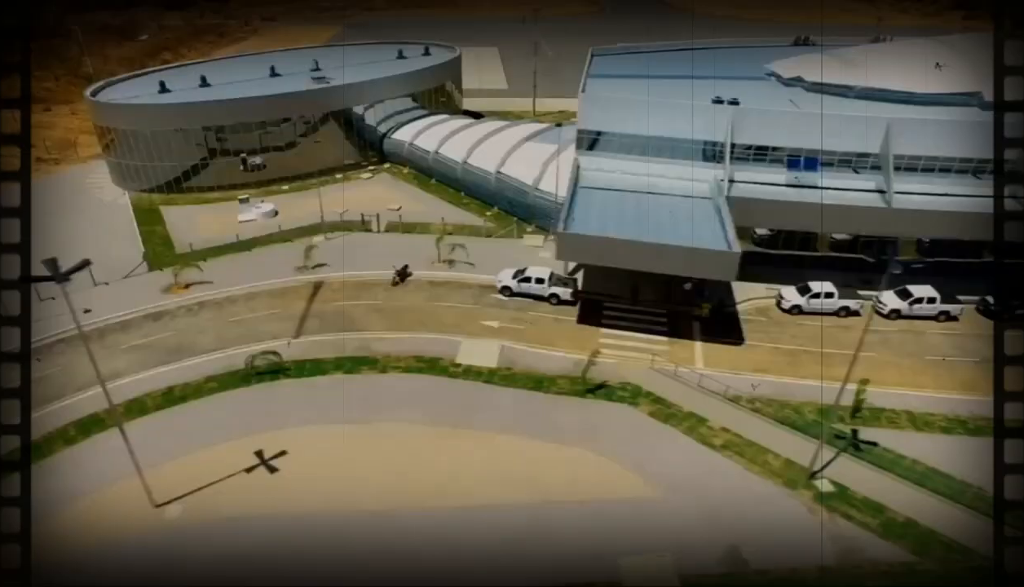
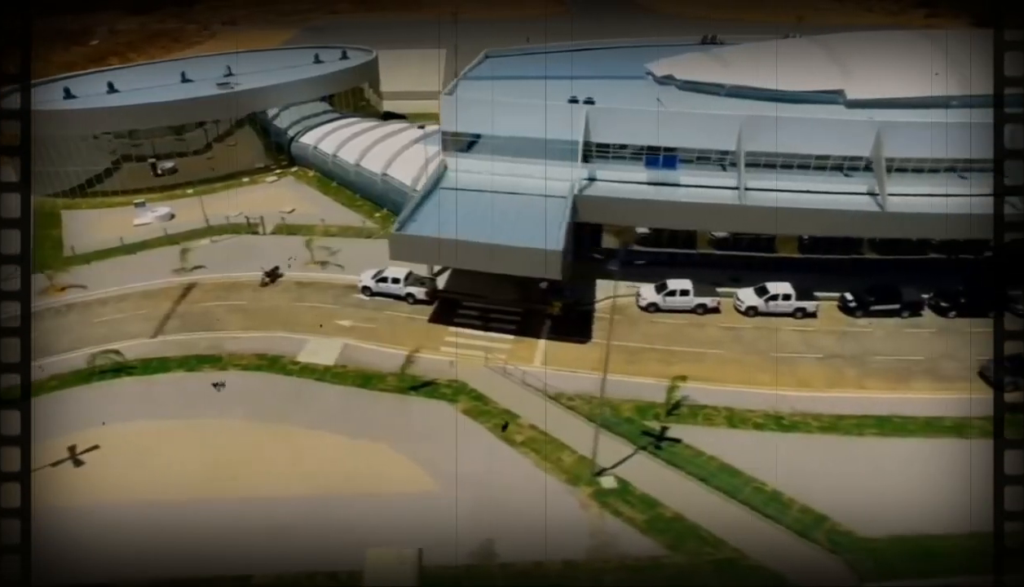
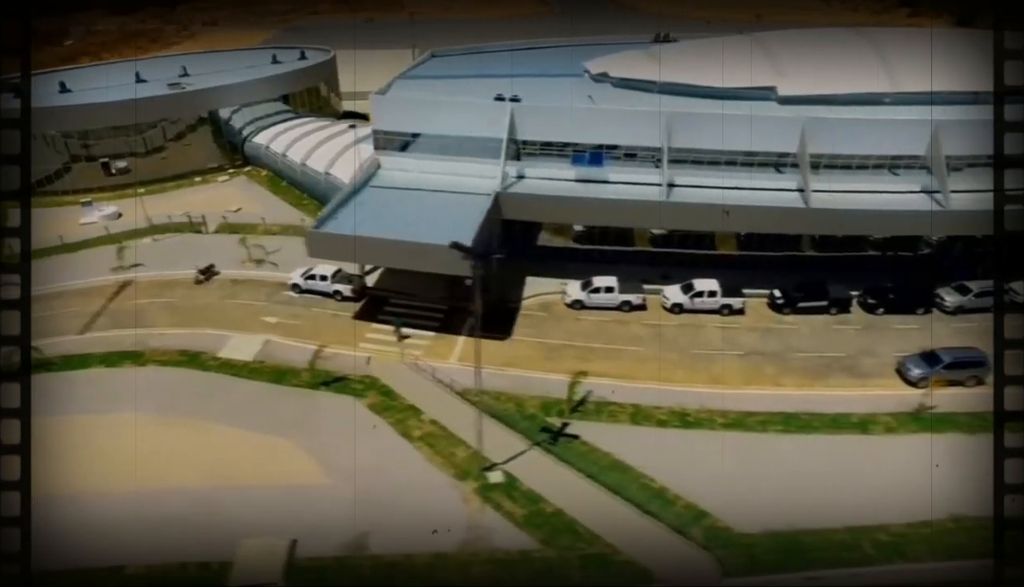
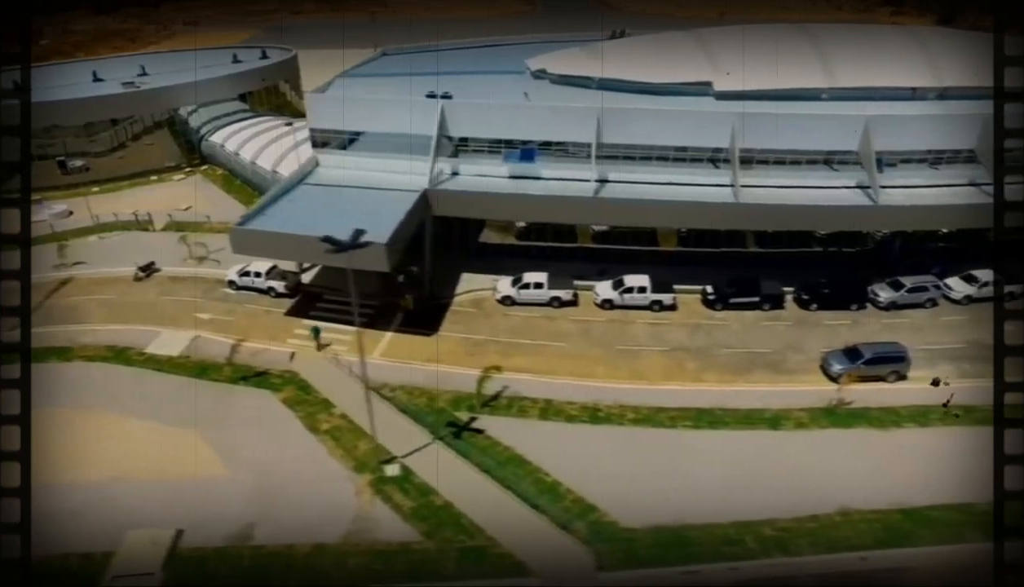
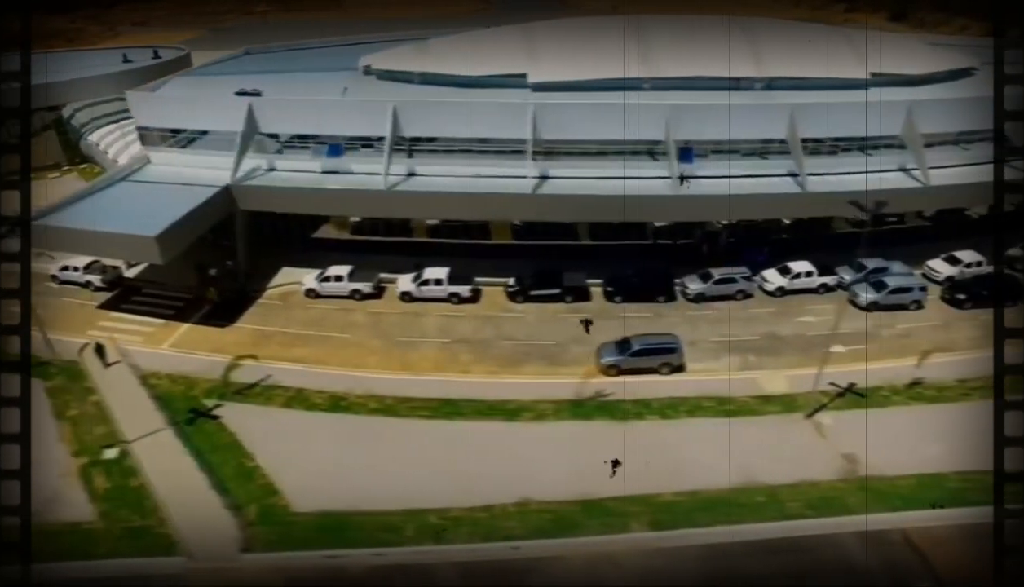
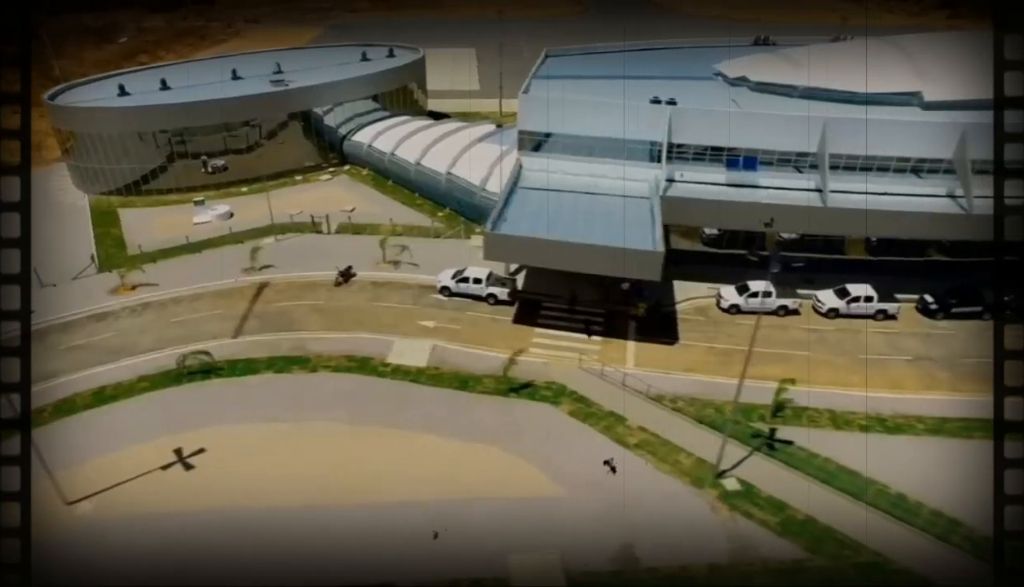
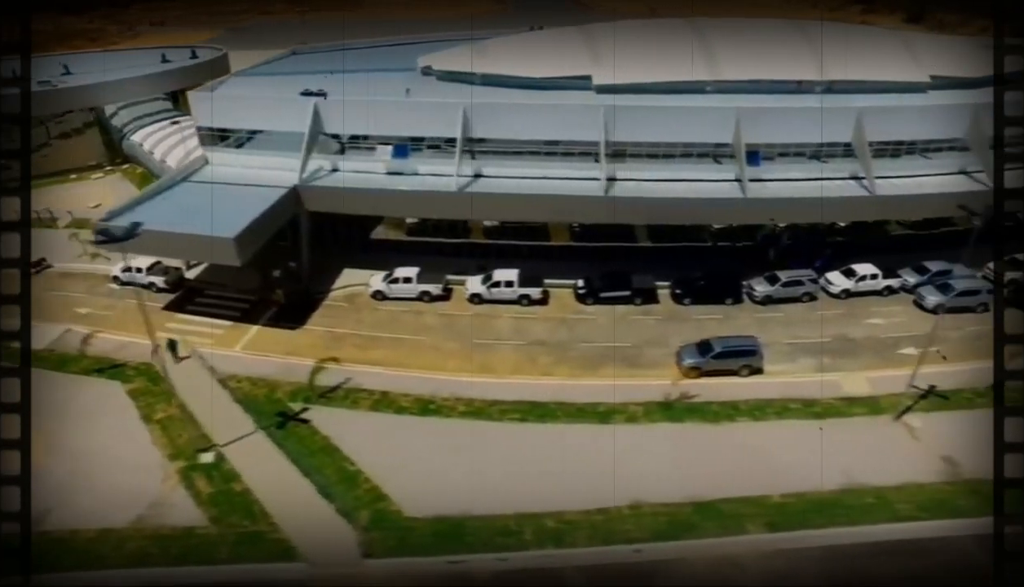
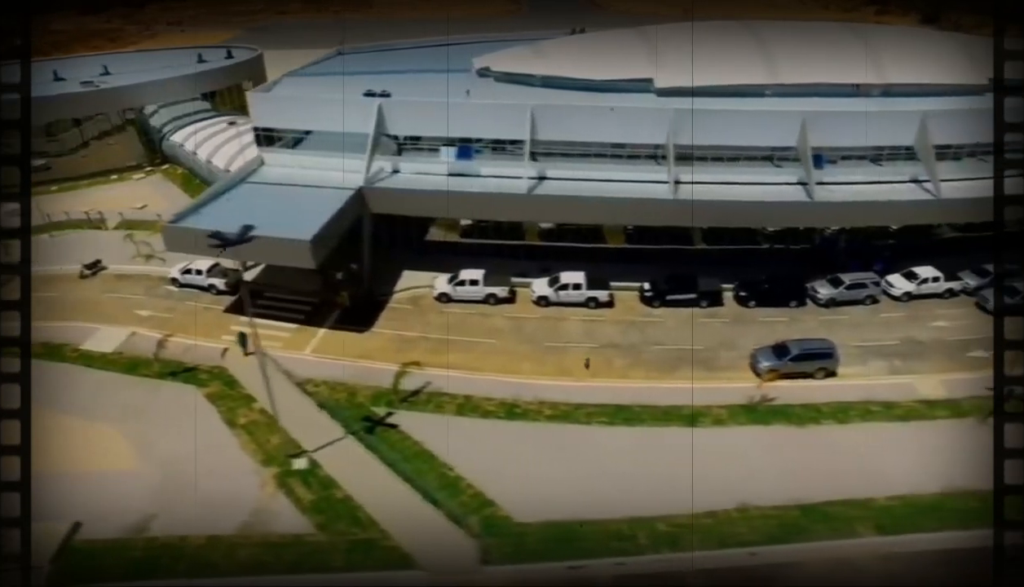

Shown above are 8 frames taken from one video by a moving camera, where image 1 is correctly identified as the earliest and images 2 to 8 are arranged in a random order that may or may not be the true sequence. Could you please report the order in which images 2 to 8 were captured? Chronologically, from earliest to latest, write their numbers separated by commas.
6, 2, 3, 4, 8, 7, 5
